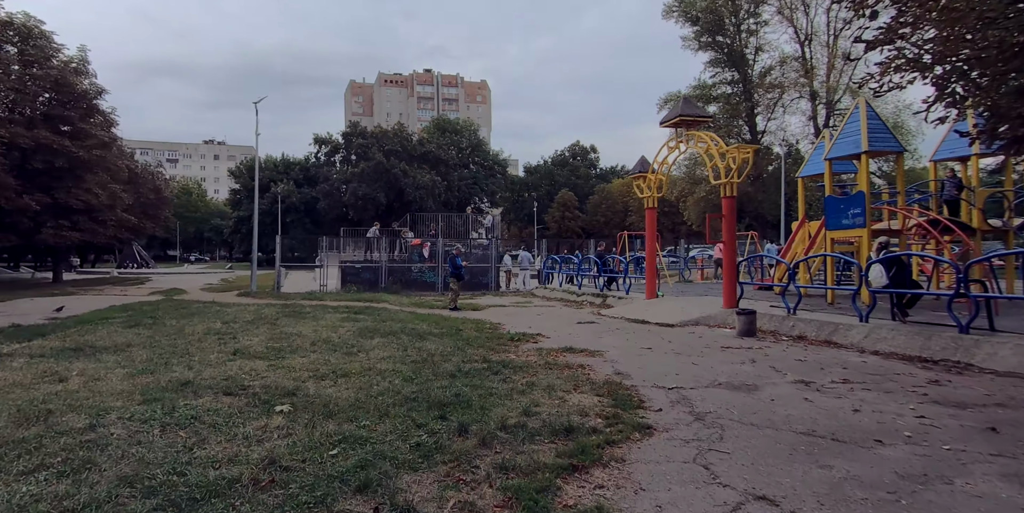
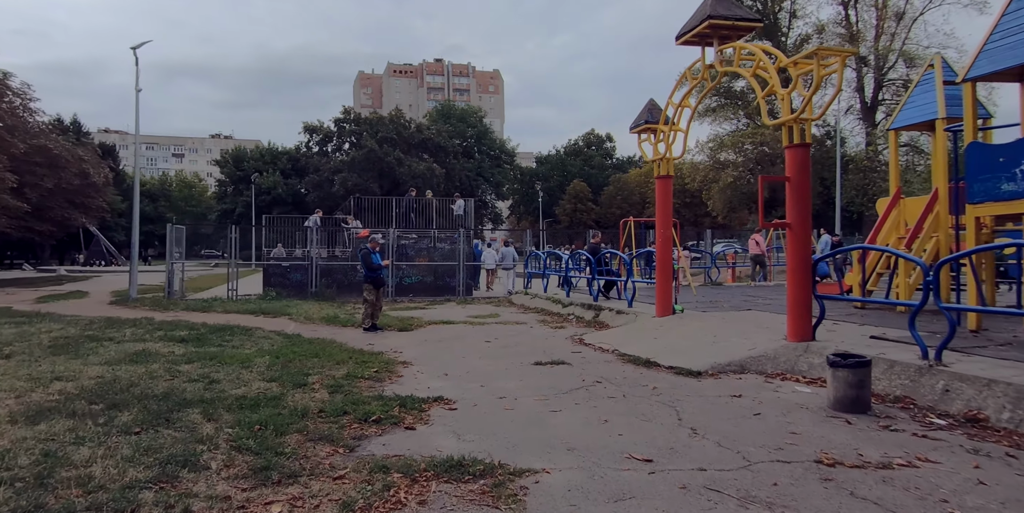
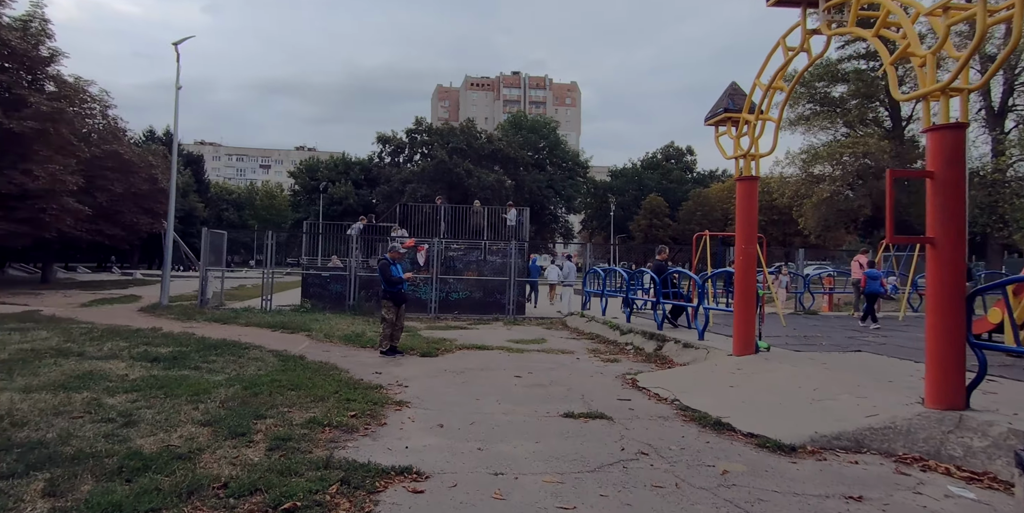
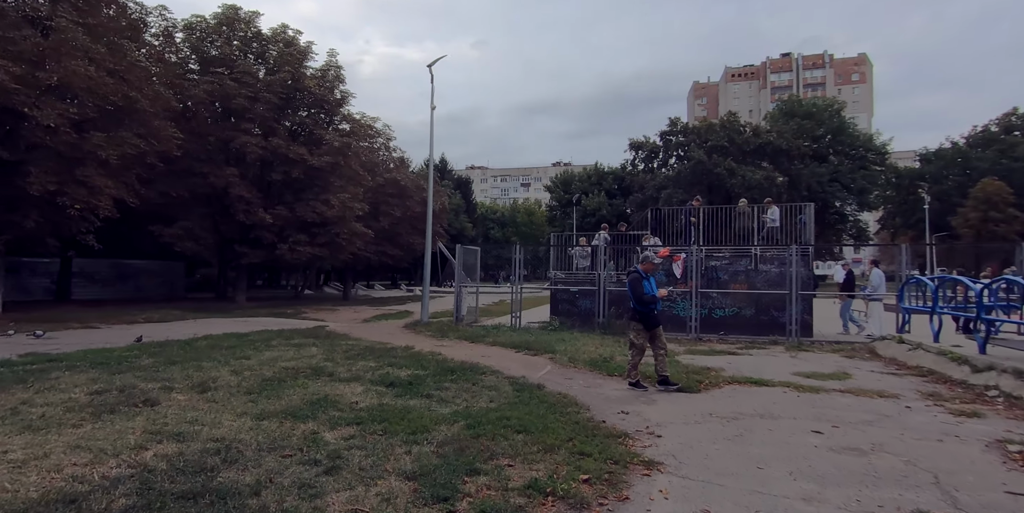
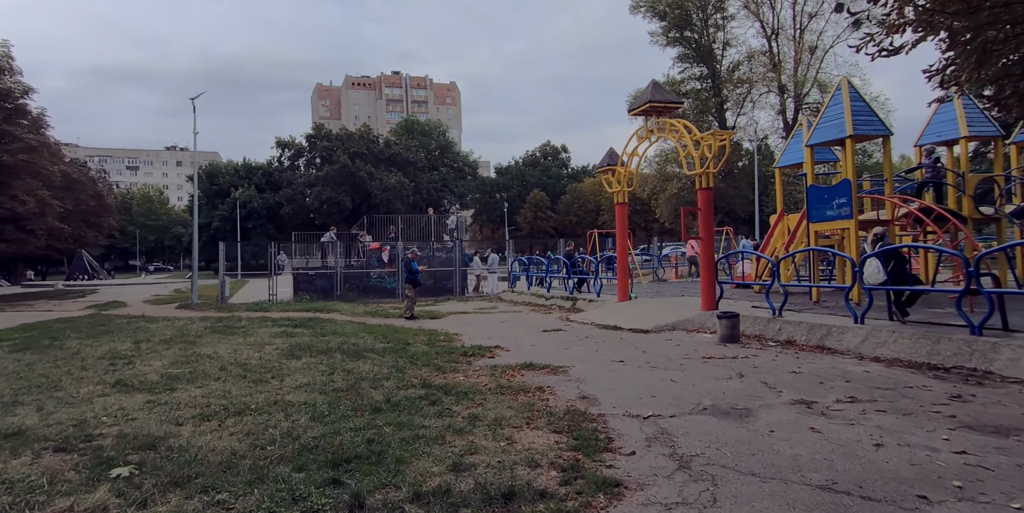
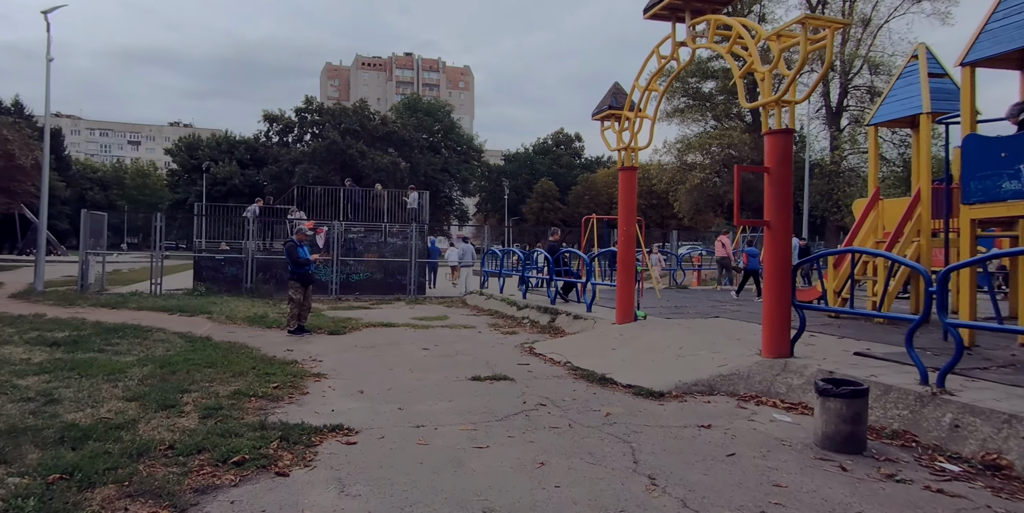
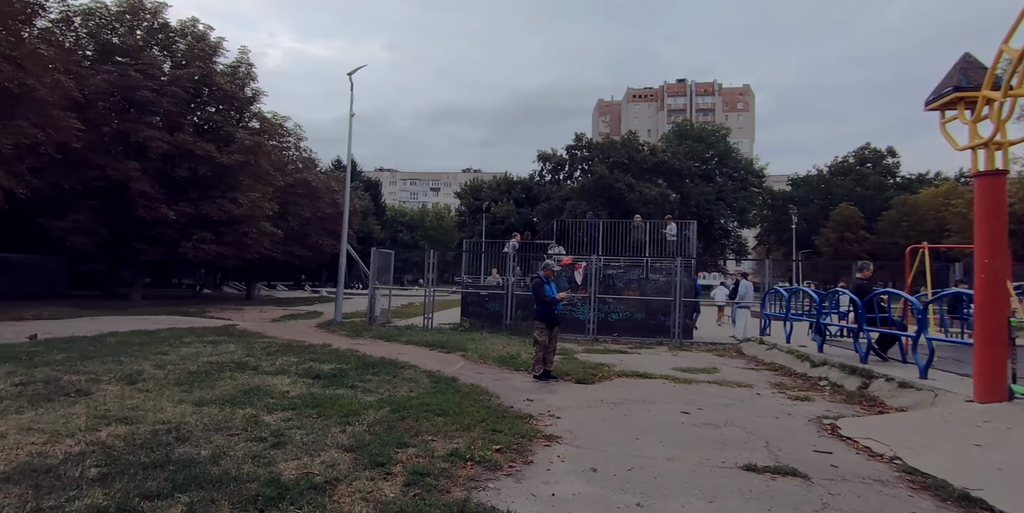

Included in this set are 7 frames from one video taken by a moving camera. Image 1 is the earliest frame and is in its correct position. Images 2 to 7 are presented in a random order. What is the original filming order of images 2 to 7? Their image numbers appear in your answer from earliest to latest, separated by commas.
5, 2, 6, 3, 7, 4
